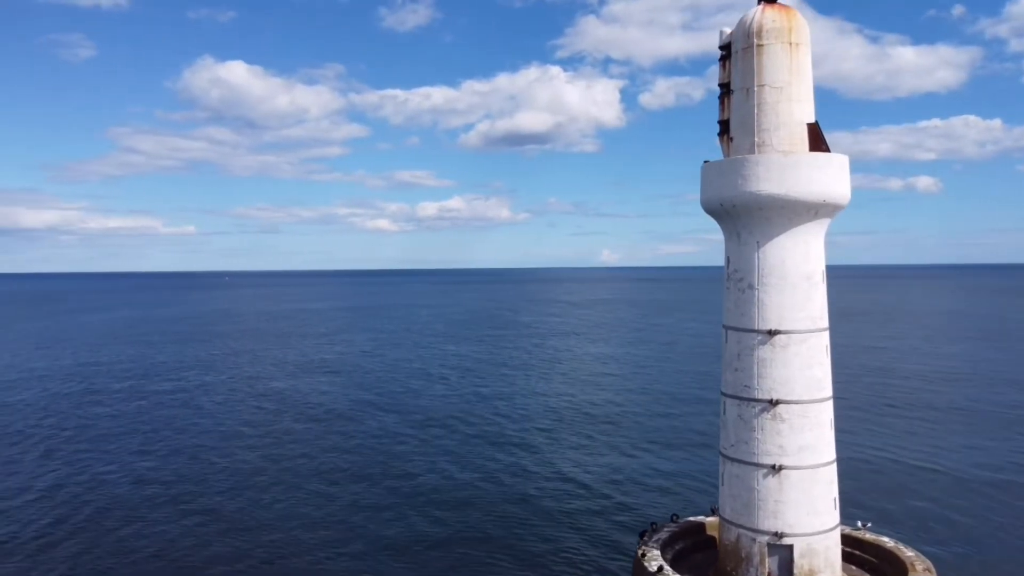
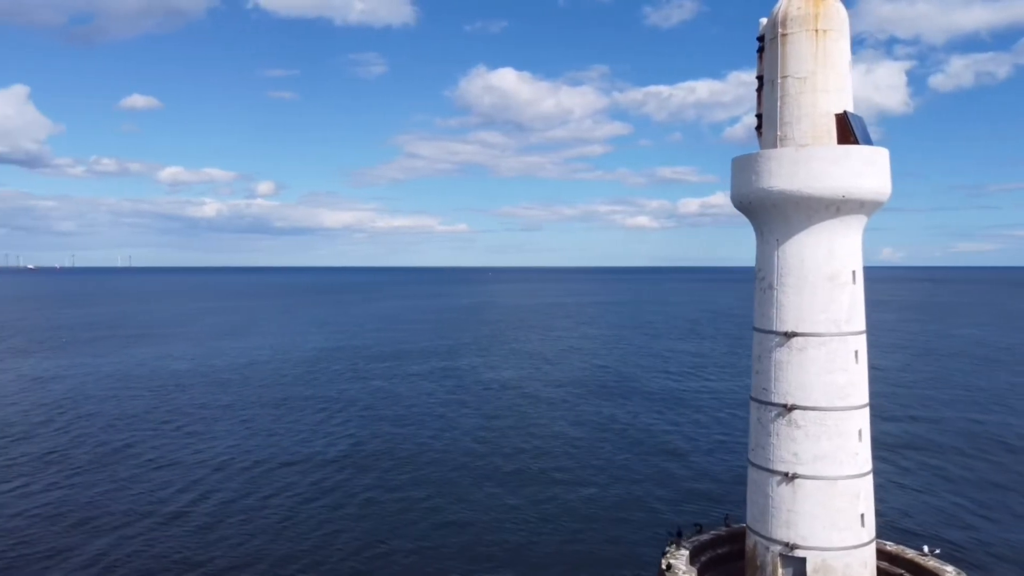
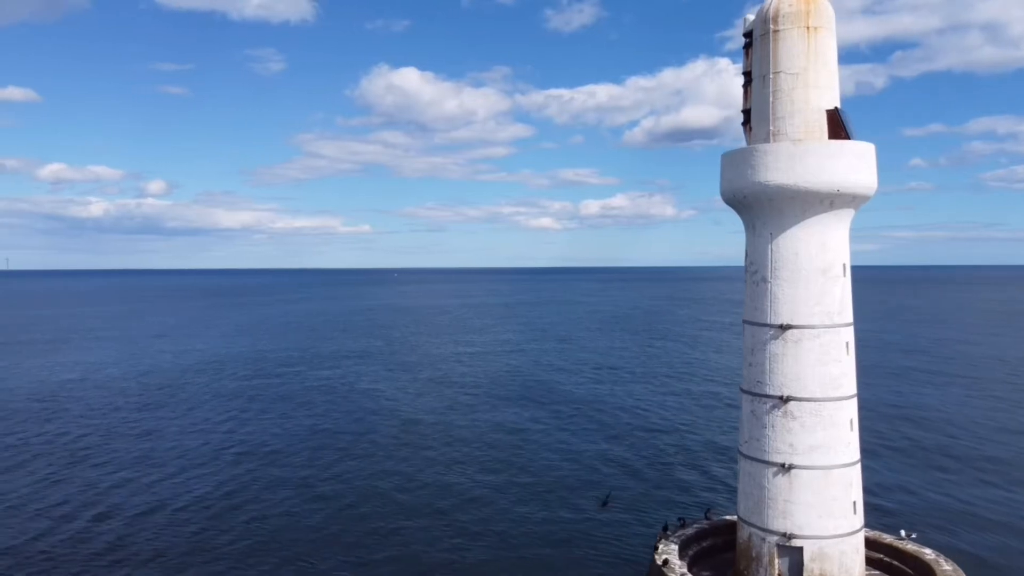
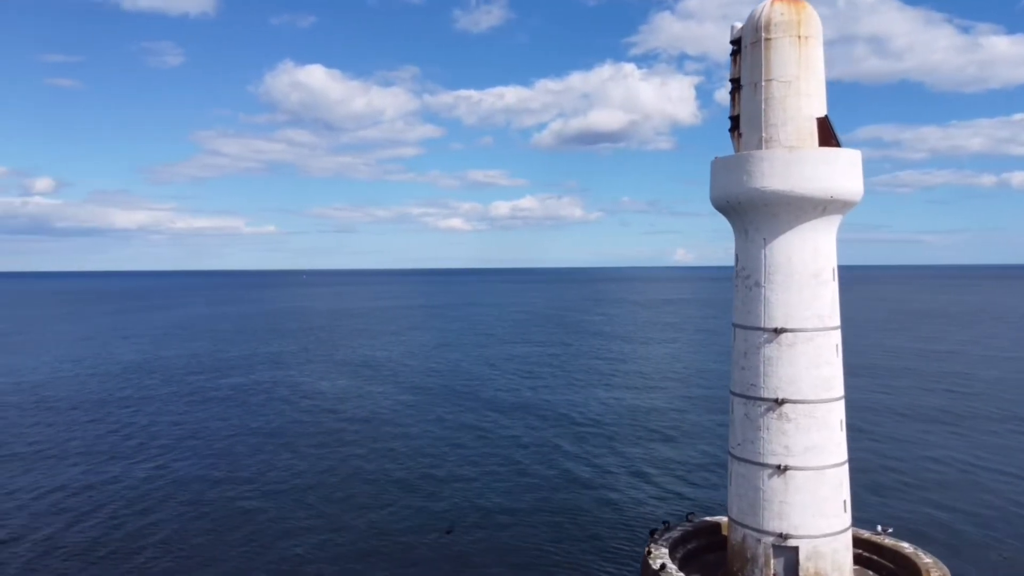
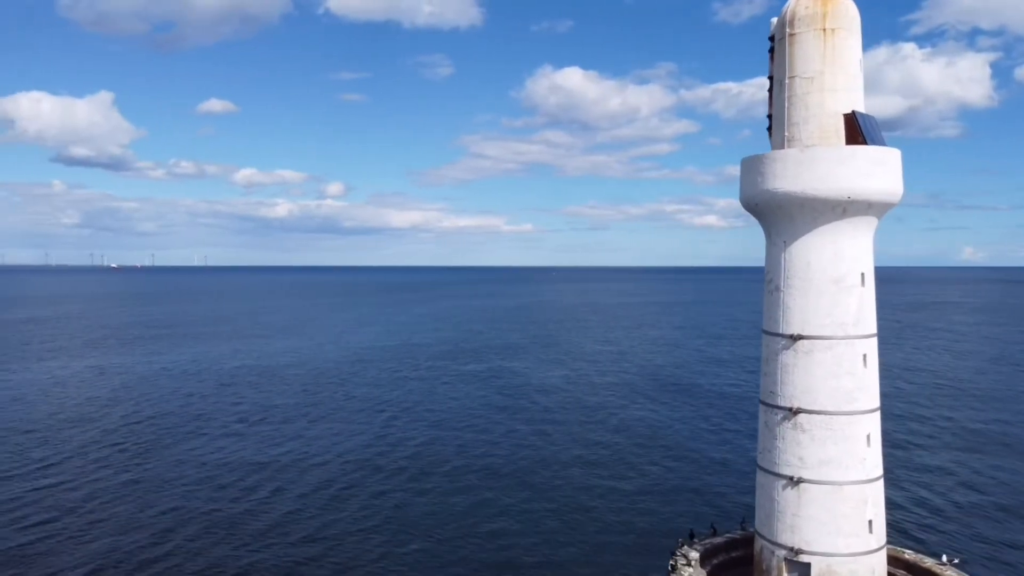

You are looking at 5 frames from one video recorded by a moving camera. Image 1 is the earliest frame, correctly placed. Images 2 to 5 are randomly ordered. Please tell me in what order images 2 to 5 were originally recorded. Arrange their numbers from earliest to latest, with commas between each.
4, 3, 2, 5
